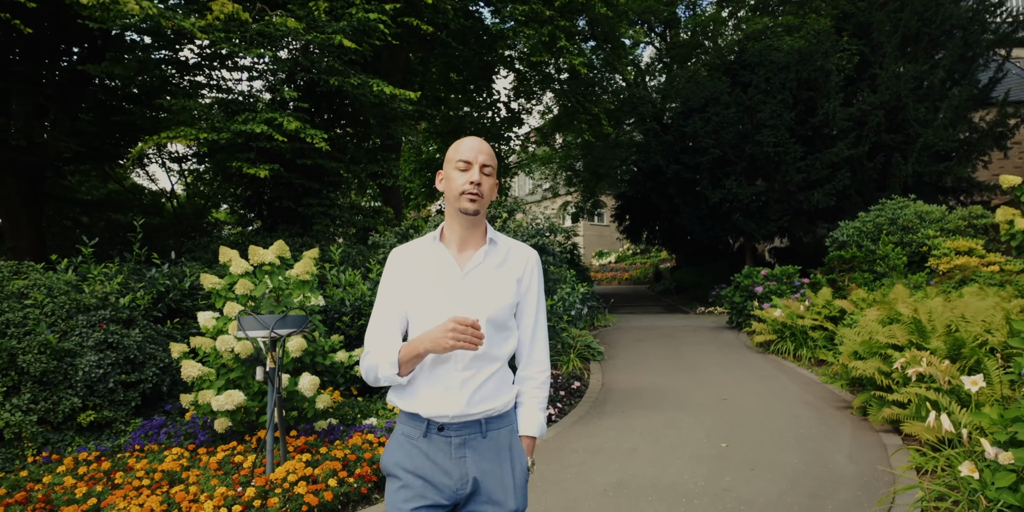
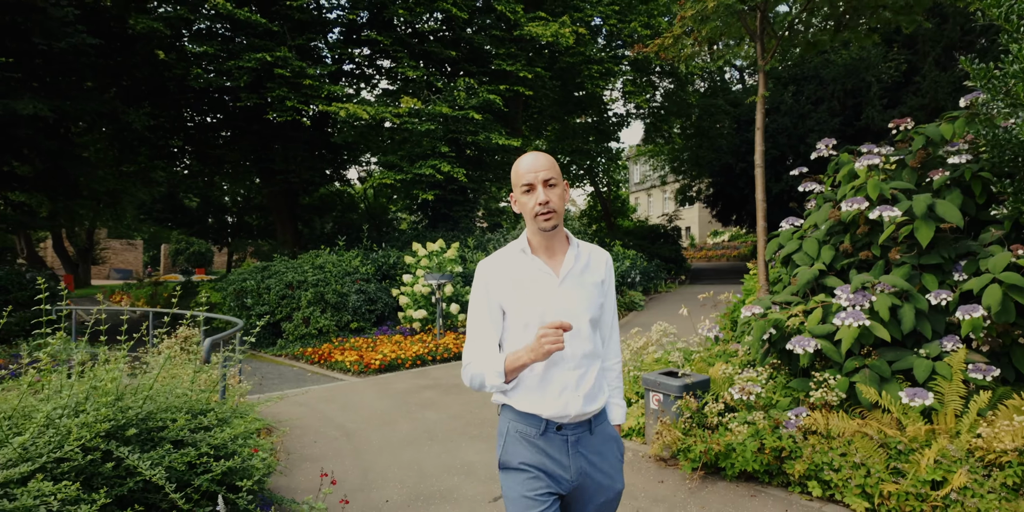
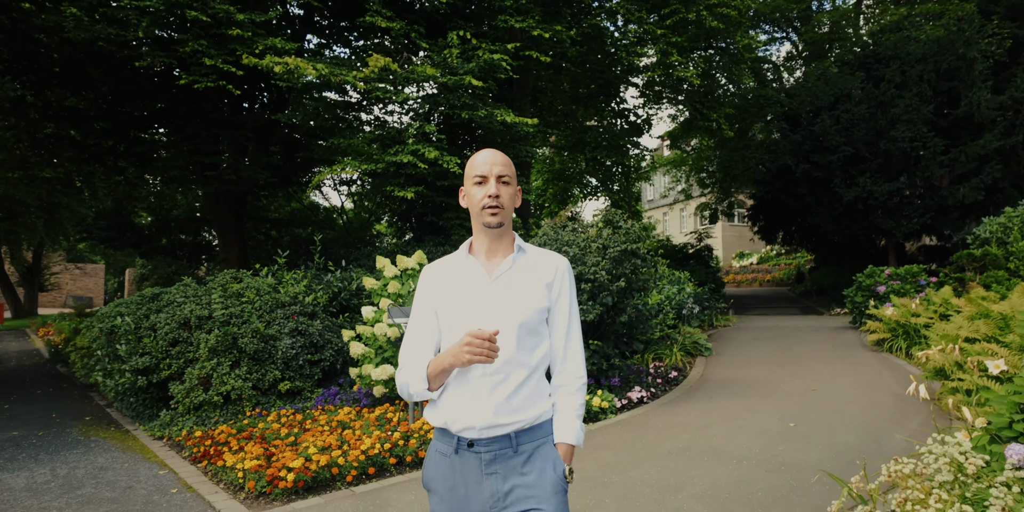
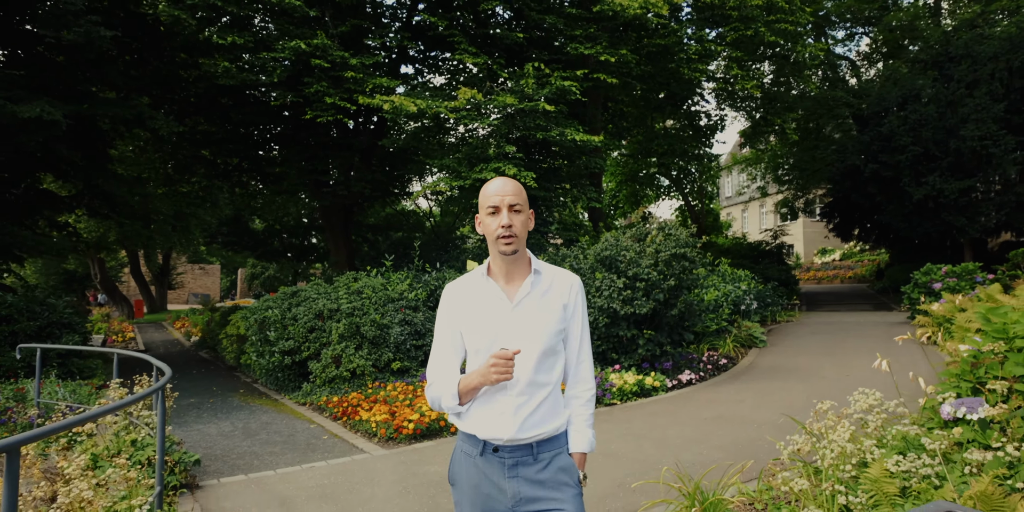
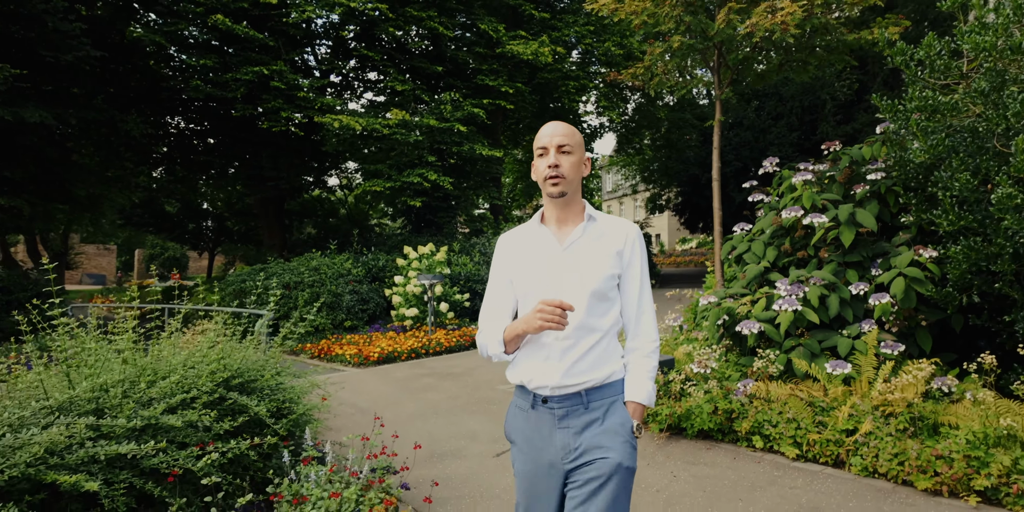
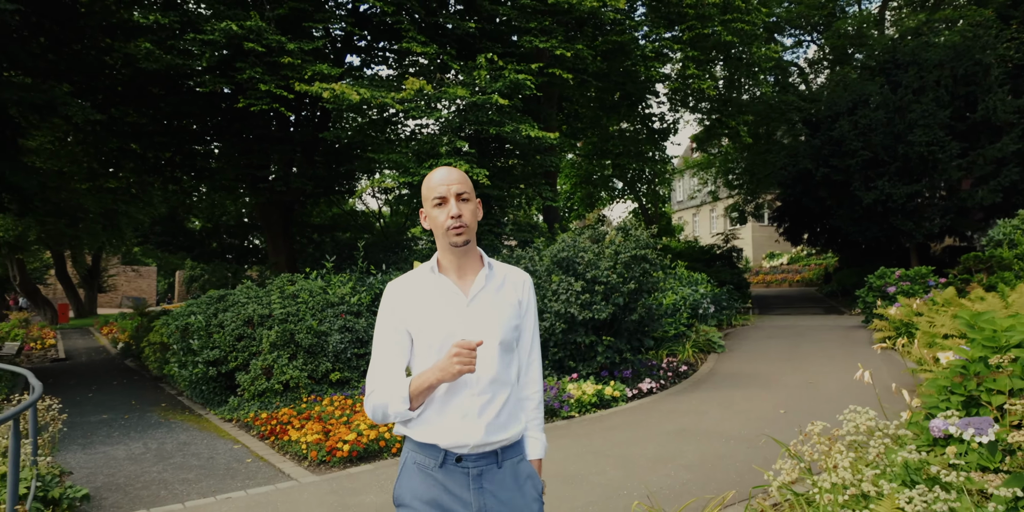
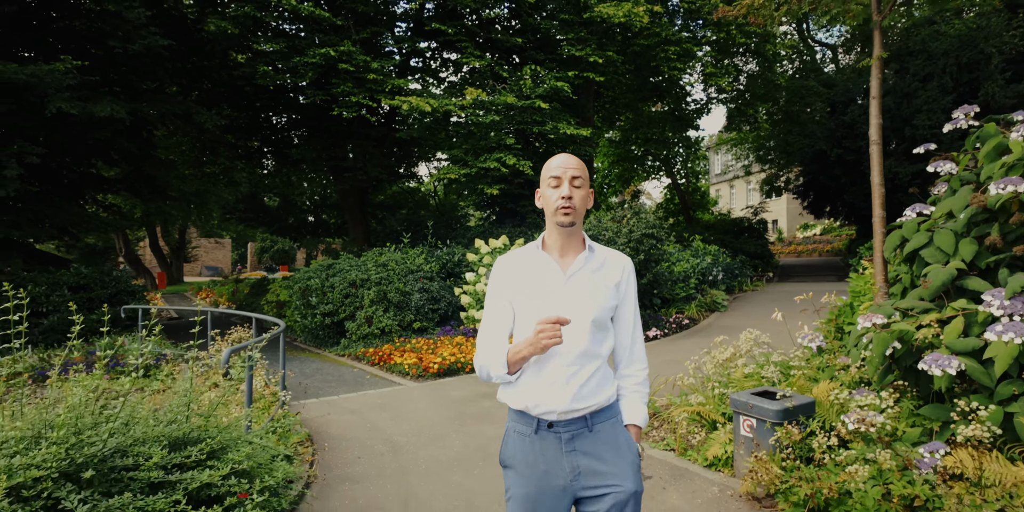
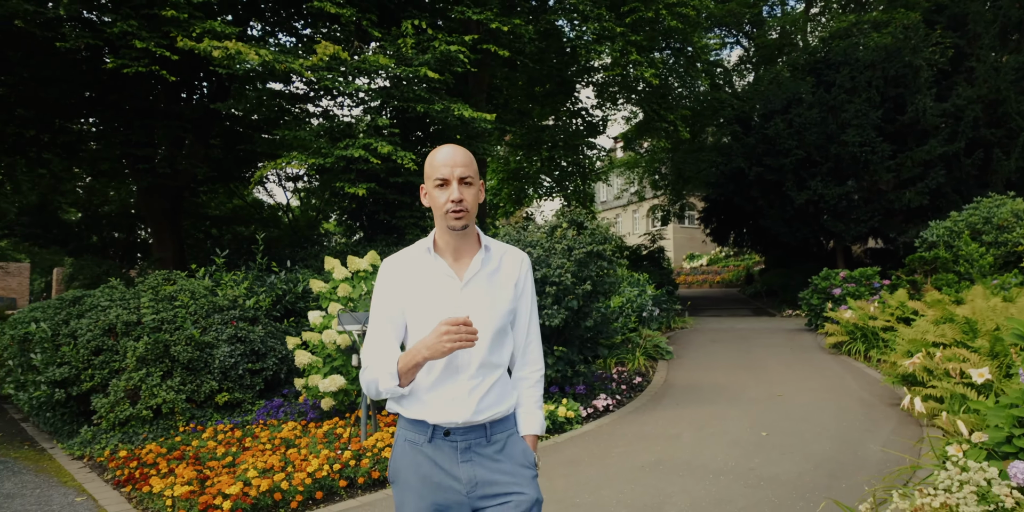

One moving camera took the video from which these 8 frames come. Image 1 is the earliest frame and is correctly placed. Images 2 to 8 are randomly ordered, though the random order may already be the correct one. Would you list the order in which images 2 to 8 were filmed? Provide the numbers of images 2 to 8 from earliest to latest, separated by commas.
8, 3, 6, 4, 7, 2, 5
